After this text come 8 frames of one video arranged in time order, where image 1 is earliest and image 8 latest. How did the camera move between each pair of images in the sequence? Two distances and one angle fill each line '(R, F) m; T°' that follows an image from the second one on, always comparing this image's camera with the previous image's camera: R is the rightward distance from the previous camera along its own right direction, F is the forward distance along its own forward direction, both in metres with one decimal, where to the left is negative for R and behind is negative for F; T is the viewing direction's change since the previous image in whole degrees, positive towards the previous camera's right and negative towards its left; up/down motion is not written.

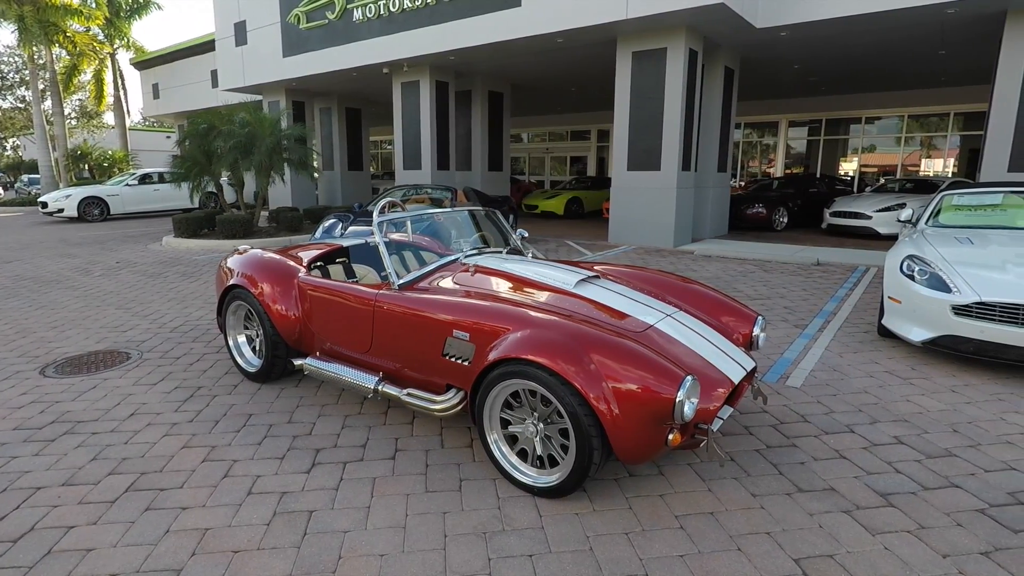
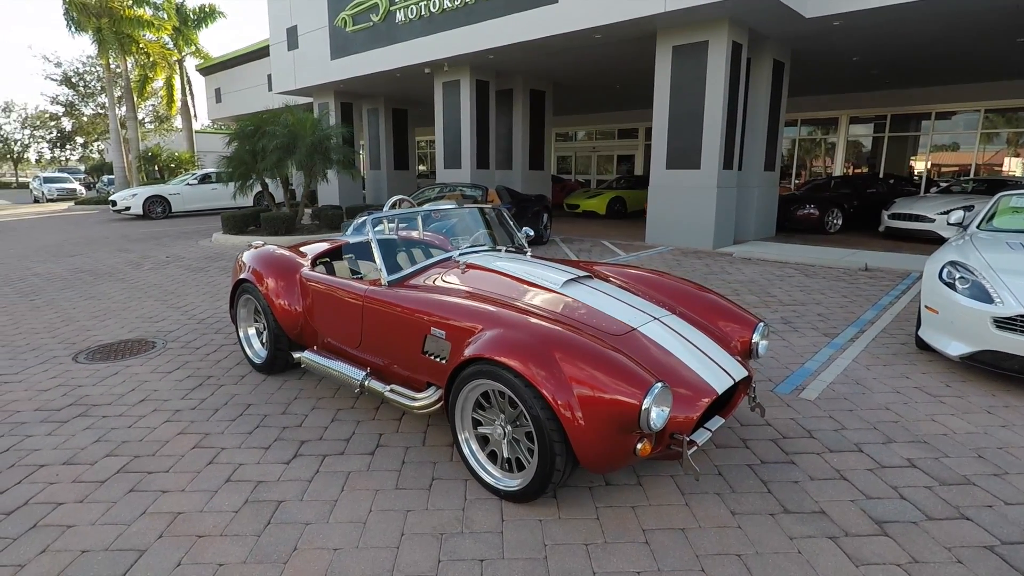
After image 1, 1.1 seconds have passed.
(+0.4, +0.1) m; -5°
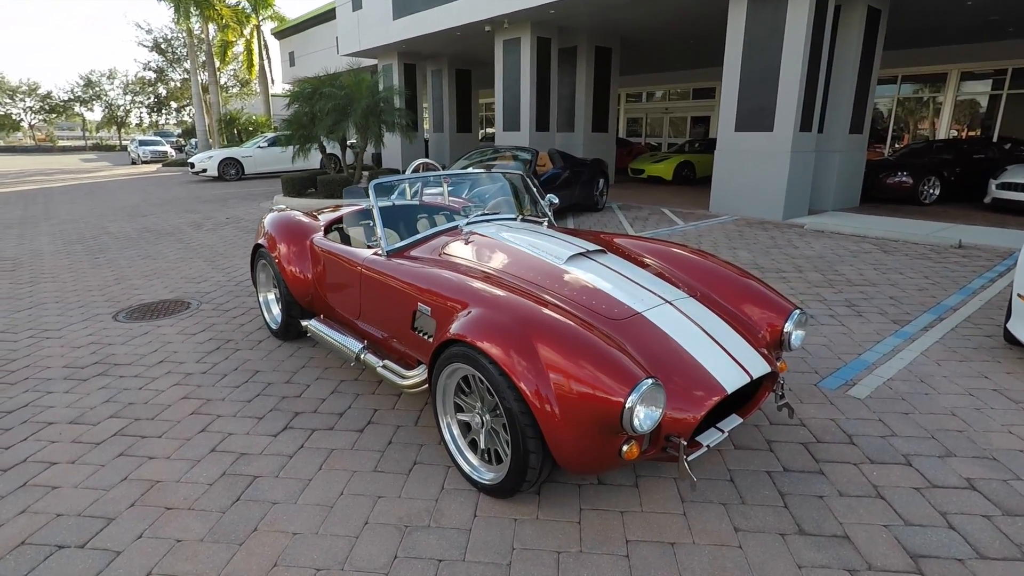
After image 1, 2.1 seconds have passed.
(+0.4, +0.3) m; -7°
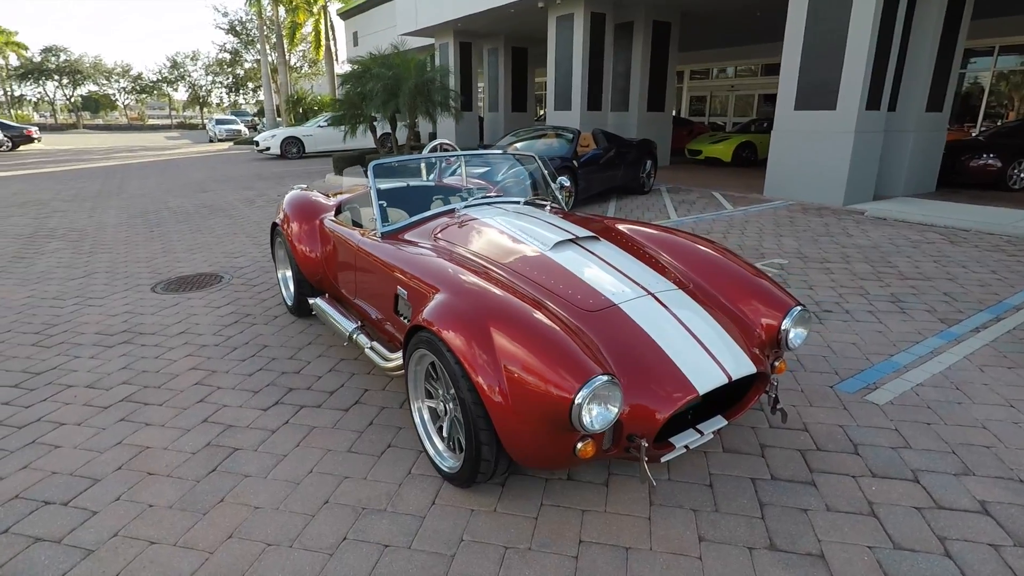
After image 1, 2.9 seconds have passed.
(+0.4, +0.1) m; -6°
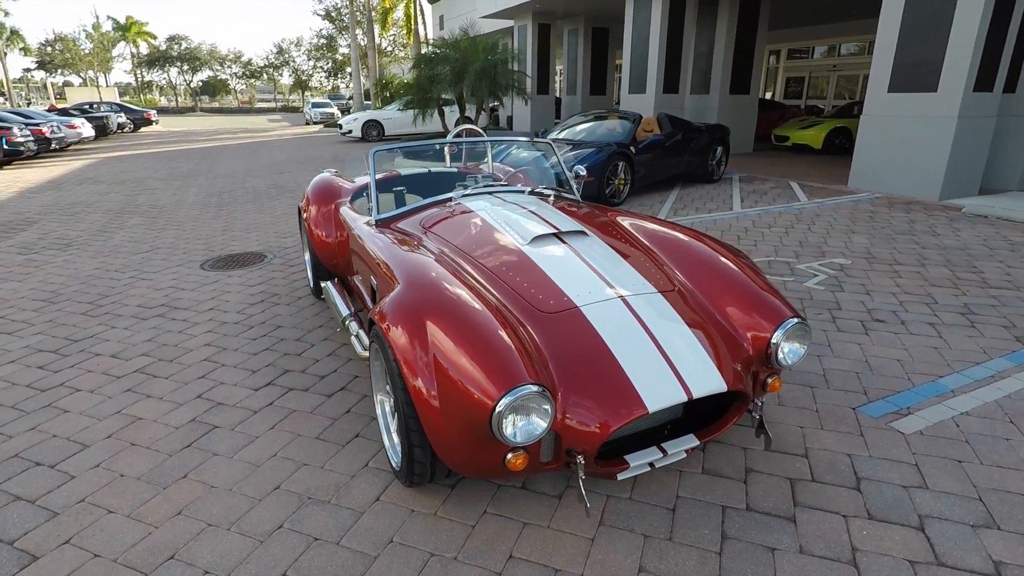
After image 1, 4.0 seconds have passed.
(+0.5, +0.2) m; -9°
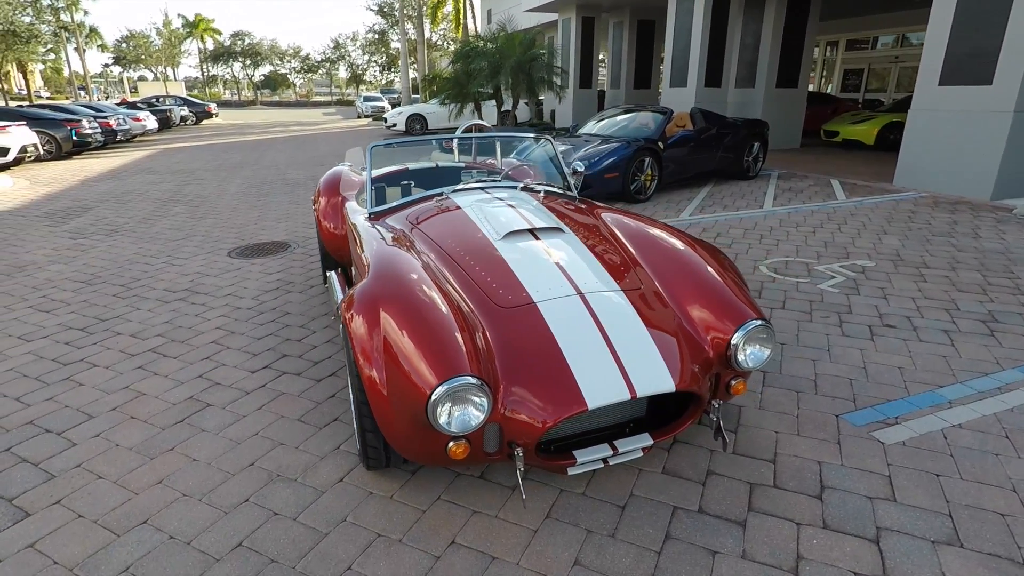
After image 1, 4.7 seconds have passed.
(+0.3, 0.0) m; -5°
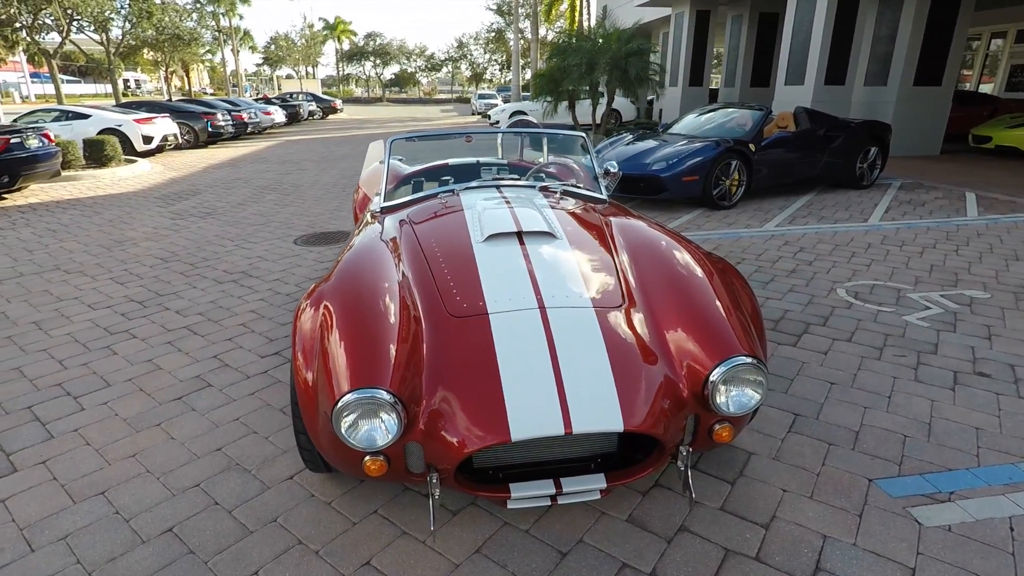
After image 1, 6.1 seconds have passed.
(+0.5, +0.3) m; -11°
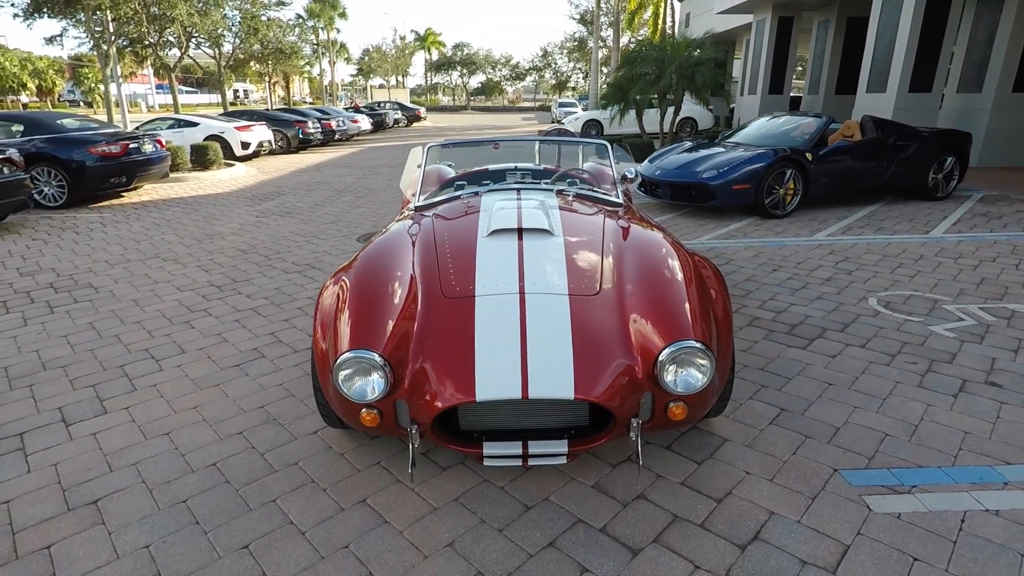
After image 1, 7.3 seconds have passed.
(+0.4, -0.3) m; -8°
